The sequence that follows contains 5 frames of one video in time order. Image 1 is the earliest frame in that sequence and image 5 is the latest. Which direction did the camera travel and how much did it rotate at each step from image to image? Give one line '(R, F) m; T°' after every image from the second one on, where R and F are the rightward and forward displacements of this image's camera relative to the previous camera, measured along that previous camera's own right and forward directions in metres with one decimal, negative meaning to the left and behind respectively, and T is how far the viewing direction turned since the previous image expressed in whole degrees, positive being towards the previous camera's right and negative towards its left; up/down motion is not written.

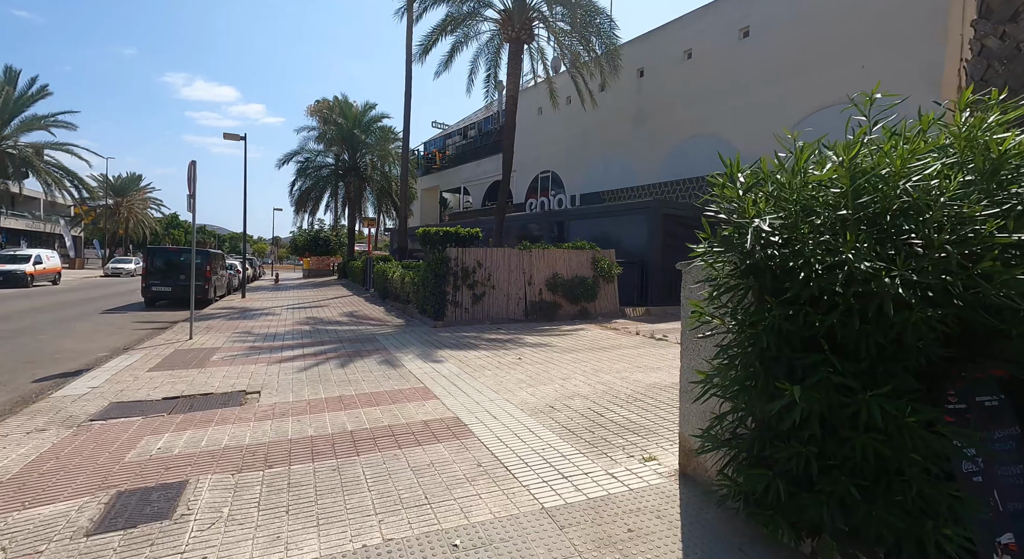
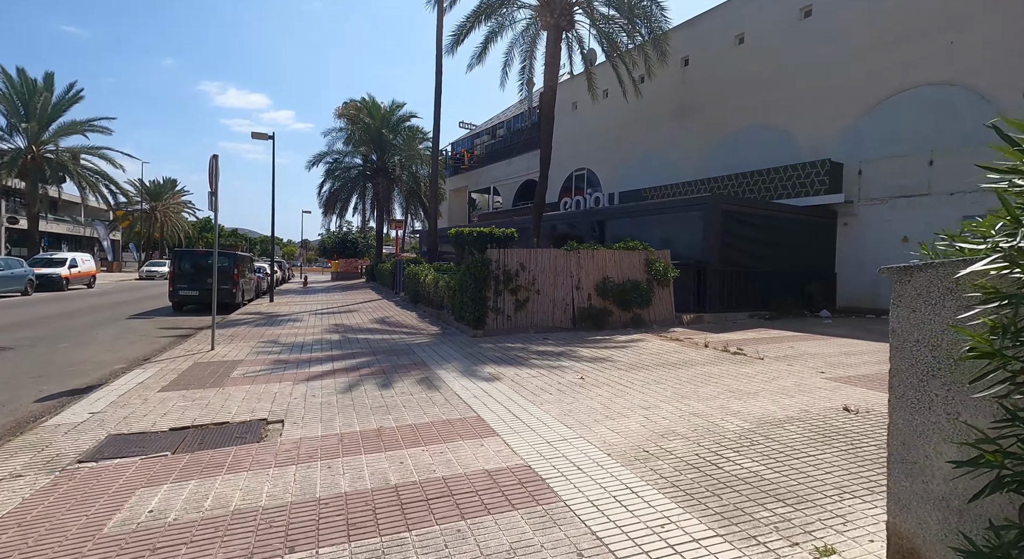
(-0.4, +1.0) m; -3°
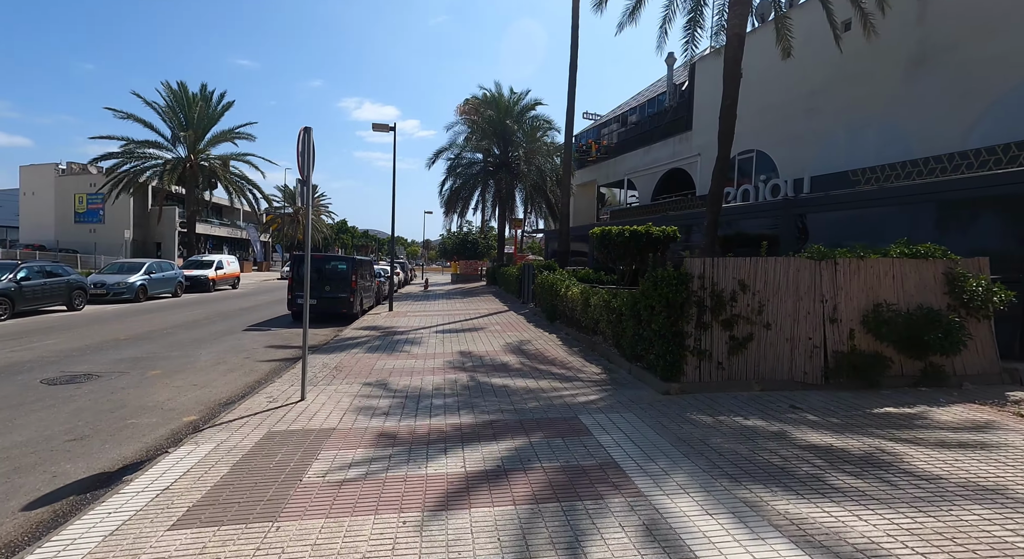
(-1.2, +3.2) m; -12°
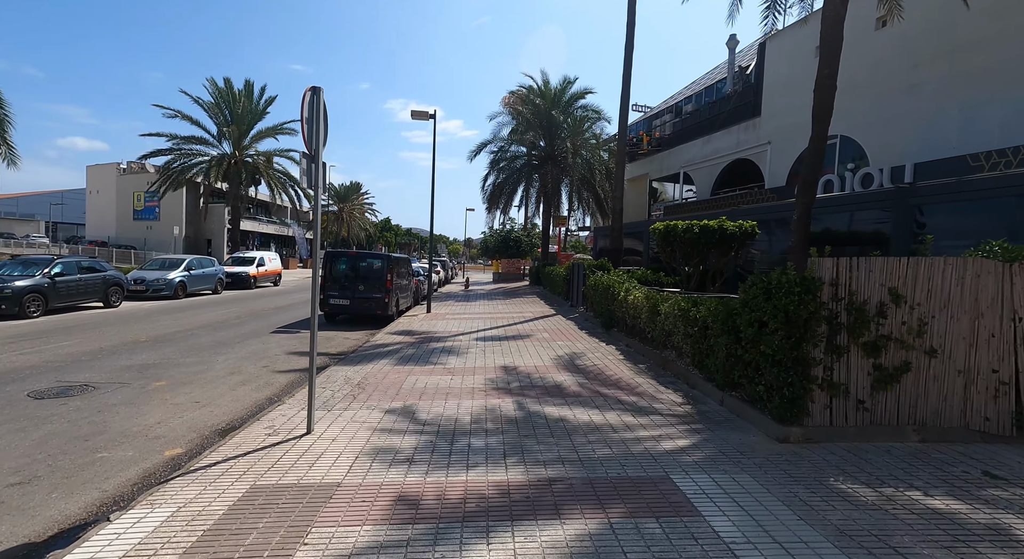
(-0.2, +1.5) m; -4°
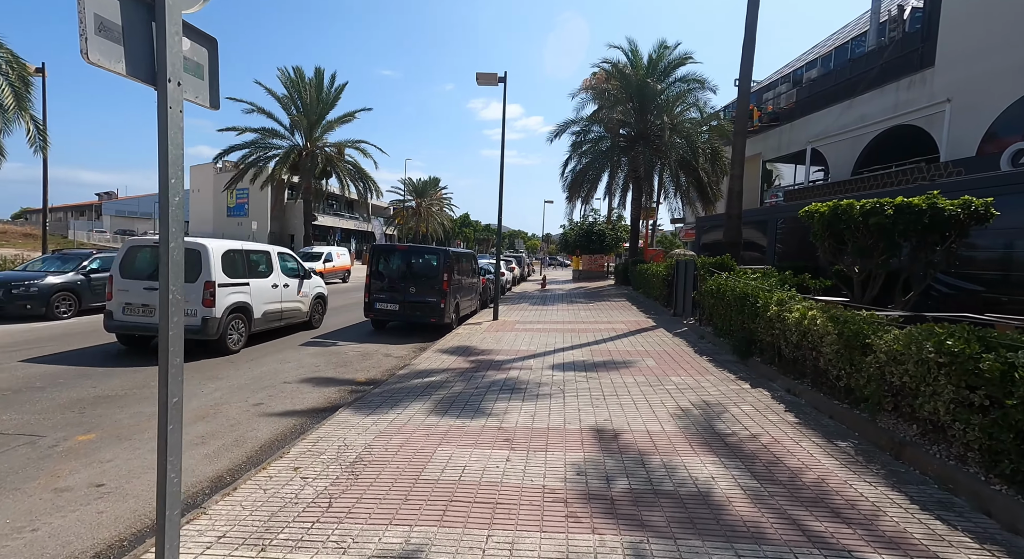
(-0.2, +3.3) m; -9°
